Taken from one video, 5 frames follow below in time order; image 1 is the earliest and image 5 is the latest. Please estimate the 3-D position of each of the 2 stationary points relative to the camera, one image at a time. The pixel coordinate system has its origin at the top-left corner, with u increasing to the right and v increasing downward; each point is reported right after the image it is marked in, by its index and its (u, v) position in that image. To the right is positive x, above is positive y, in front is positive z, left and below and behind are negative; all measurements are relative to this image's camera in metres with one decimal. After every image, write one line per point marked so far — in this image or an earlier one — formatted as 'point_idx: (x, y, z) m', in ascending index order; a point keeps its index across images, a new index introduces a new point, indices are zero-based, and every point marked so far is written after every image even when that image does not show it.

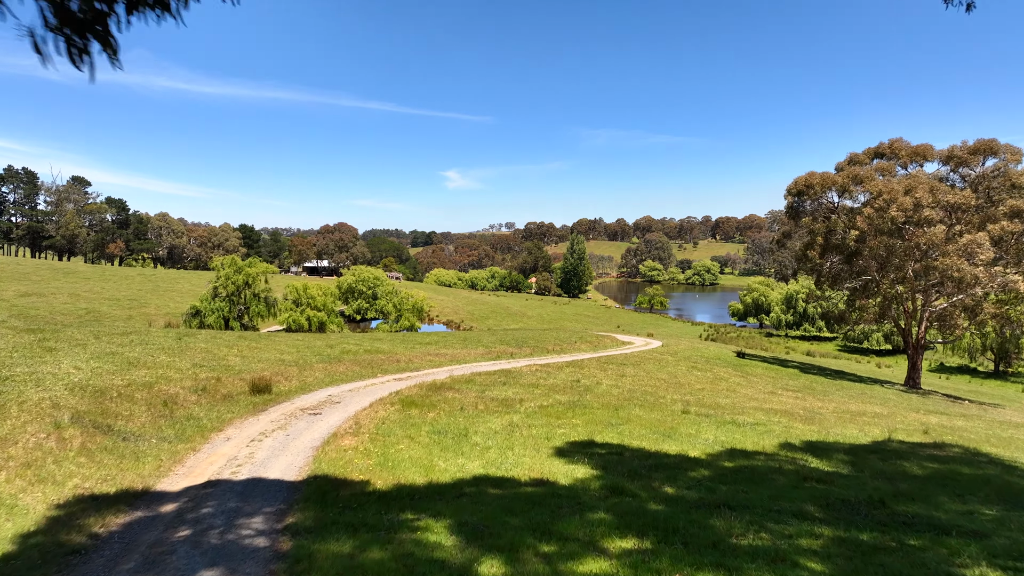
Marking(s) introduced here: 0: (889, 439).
0: (+9.5, -3.8, +11.3) m
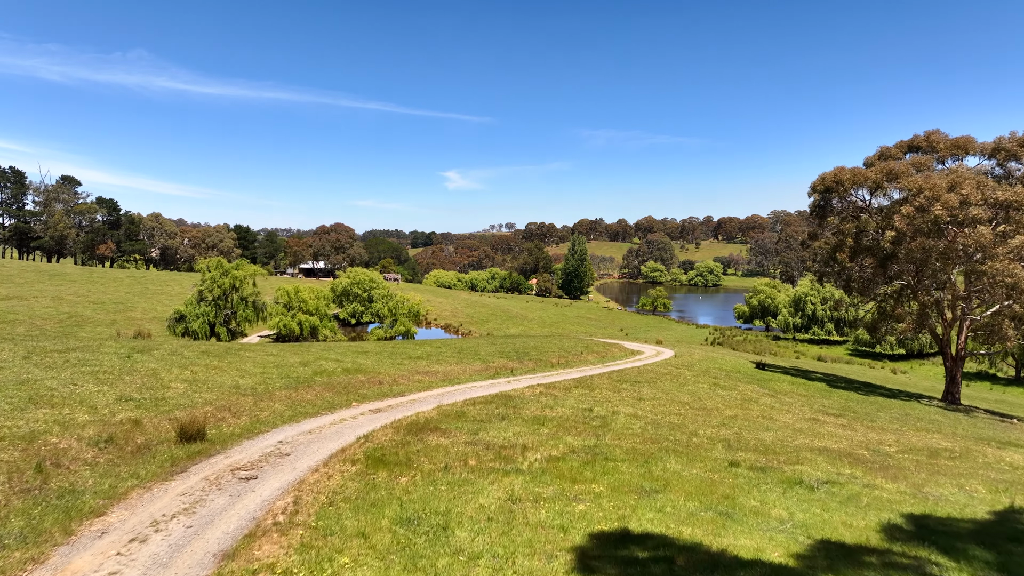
0: (+9.5, -4.2, +8.5) m
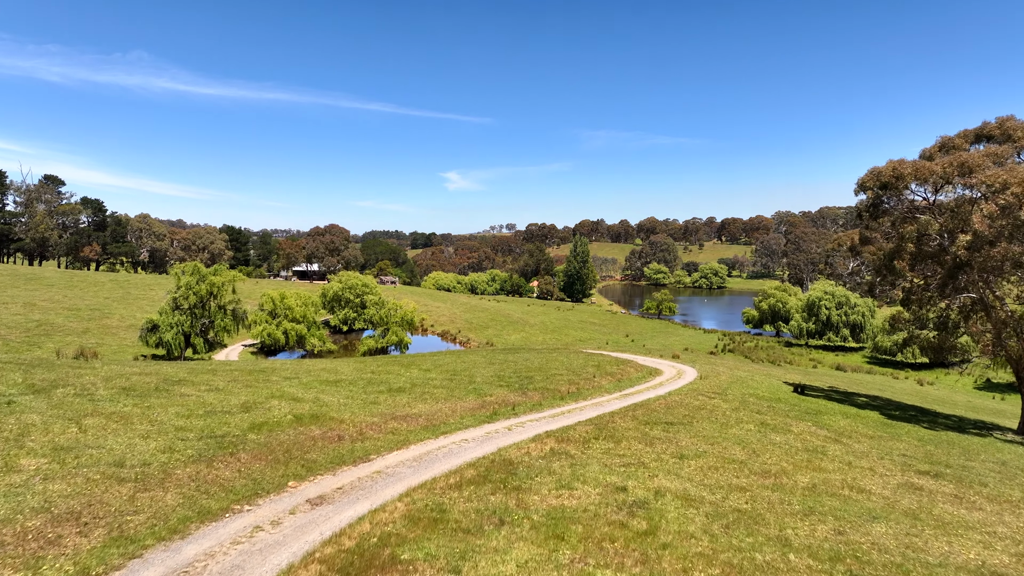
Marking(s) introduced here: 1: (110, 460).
0: (+9.6, -4.9, +4.2) m
1: (-8.9, -3.9, +10.0) m
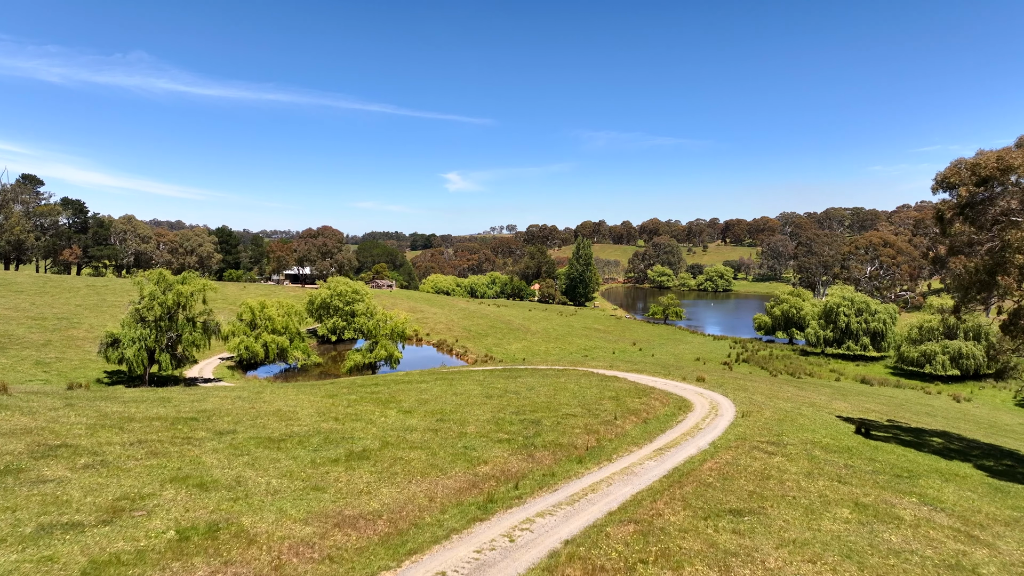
0: (+9.6, -5.9, -0.9) m
1: (-8.9, -4.8, +4.9) m
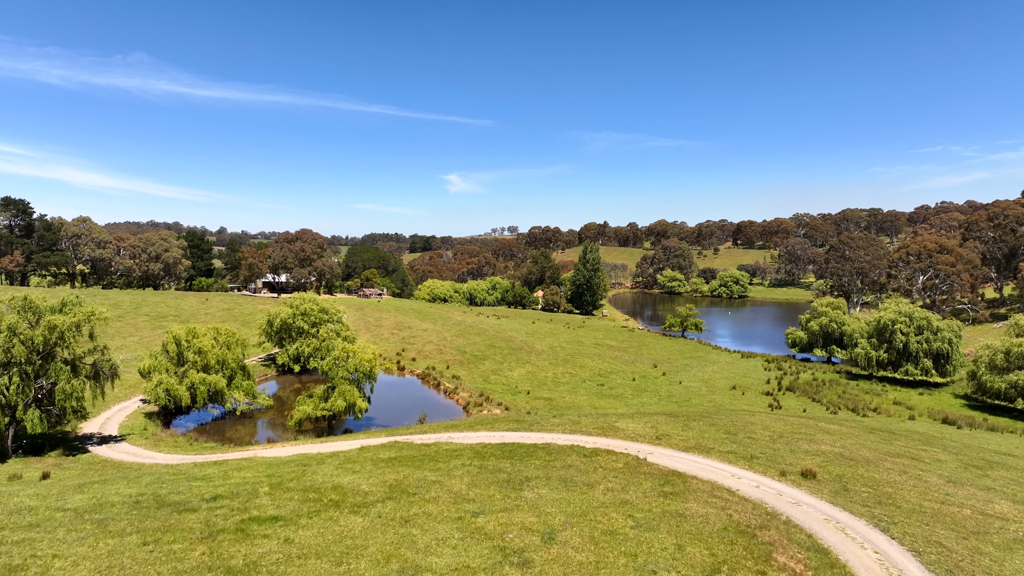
0: (+9.7, -8.0, -13.6) m
1: (-8.8, -6.9, -7.8) m
